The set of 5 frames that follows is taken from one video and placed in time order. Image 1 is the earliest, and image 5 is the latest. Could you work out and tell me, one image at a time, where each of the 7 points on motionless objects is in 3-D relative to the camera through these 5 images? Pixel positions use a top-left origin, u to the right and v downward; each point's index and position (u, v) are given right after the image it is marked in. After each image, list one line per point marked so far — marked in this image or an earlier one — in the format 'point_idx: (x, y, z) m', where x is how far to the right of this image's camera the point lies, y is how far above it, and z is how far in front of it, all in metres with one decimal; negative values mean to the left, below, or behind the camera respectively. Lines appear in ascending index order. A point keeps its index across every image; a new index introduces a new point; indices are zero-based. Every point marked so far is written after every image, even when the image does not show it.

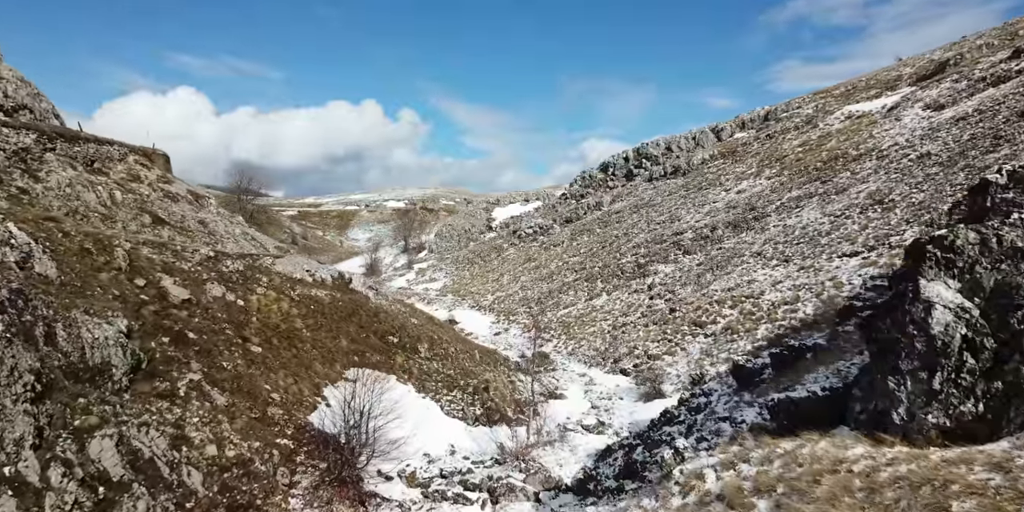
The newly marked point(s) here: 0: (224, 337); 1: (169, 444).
0: (-8.9, -2.5, +17.9) m
1: (-8.0, -4.4, +13.7) m
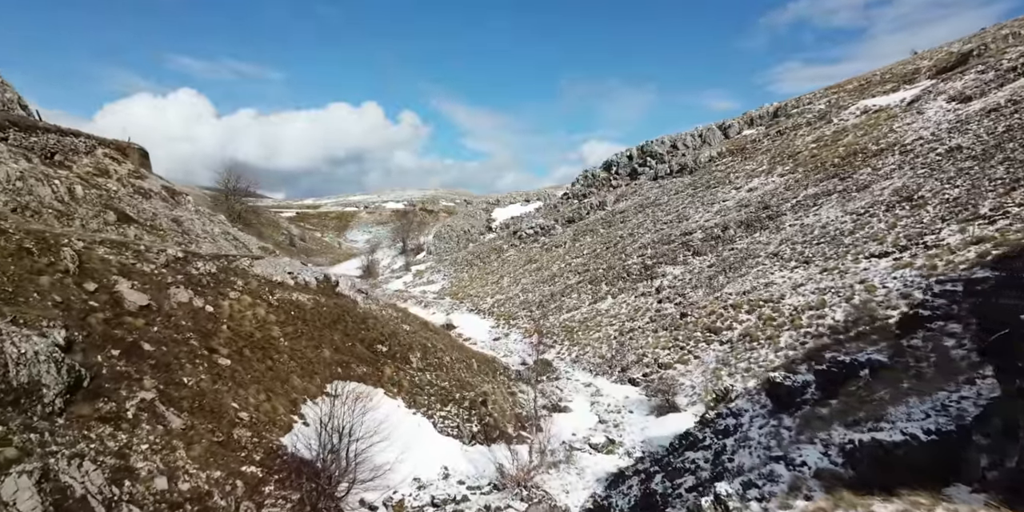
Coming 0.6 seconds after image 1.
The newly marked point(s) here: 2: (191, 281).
0: (-8.9, -2.5, +15.9) m
1: (-8.0, -4.4, +11.6) m
2: (-10.2, -0.8, +18.6) m
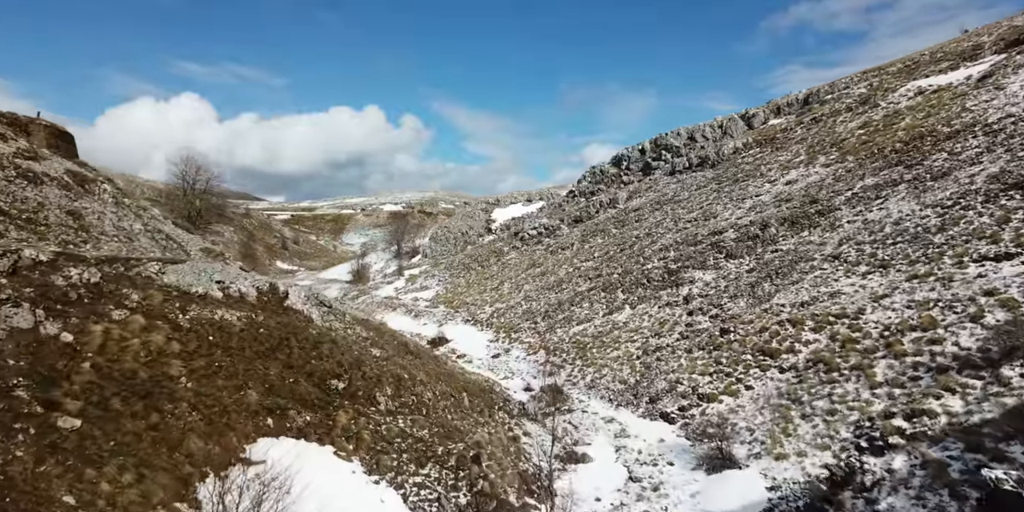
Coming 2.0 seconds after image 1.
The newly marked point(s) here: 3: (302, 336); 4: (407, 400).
0: (-8.8, -2.6, +10.1) m
1: (-8.0, -4.4, +5.8) m
2: (-10.1, -0.9, +12.8) m
3: (-6.3, -2.3, +17.5) m
4: (-3.1, -4.3, +17.6) m
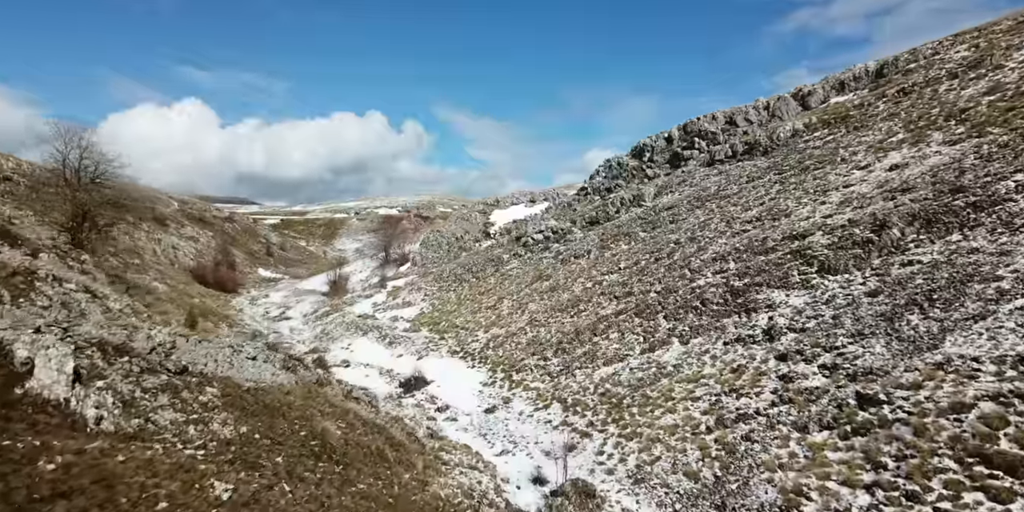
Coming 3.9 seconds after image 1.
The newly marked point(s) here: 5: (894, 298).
0: (-8.8, -2.9, -0.2) m
1: (-8.0, -4.8, -4.5) m
2: (-10.1, -1.2, +2.5) m
3: (-6.3, -2.8, +7.2) m
4: (-3.1, -4.7, +7.2) m
5: (+12.6, -1.3, +19.2) m
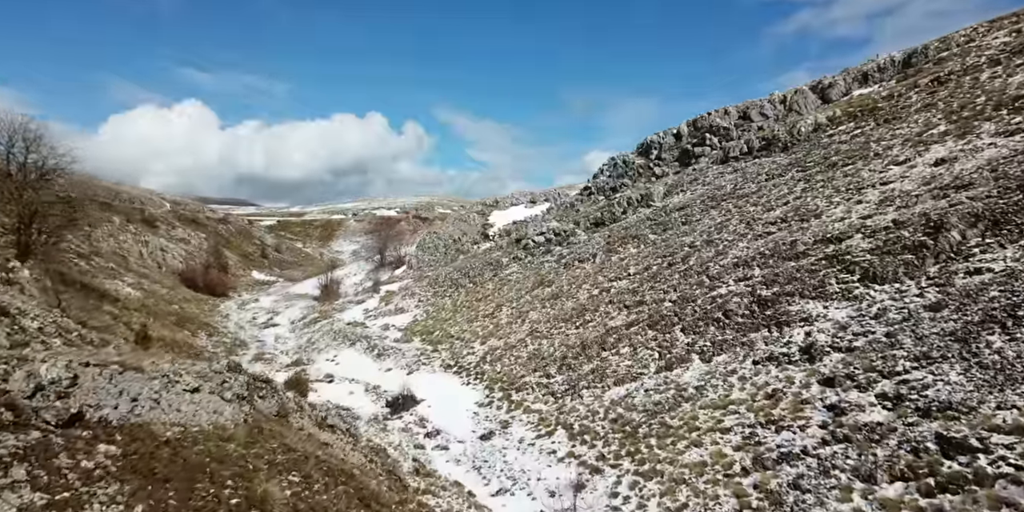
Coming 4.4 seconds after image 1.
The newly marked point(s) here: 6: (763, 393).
0: (-8.8, -3.1, -3.3) m
1: (-8.0, -4.9, -7.6) m
2: (-10.2, -1.4, -0.5) m
3: (-6.3, -3.0, +4.1) m
4: (-3.2, -4.9, +4.2) m
5: (+12.5, -1.5, +16.2) m
6: (+7.9, -4.2, +18.4) m
